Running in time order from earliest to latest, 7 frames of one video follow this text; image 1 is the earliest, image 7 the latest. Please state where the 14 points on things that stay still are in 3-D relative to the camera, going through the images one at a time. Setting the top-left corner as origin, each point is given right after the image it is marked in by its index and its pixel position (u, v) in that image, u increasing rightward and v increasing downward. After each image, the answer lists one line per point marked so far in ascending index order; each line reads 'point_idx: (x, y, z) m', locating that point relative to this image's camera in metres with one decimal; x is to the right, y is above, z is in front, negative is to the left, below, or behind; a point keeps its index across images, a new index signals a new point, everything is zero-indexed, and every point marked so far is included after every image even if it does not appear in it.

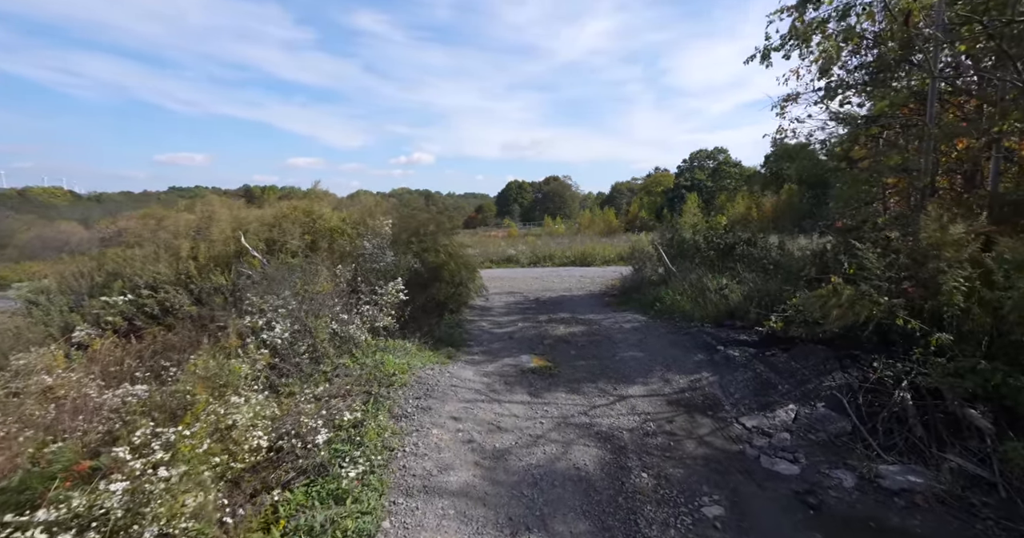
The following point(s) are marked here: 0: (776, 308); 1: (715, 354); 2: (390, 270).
0: (+3.2, -0.5, +6.2) m
1: (+2.3, -1.0, +5.9) m
2: (-1.6, 0.0, +6.4) m
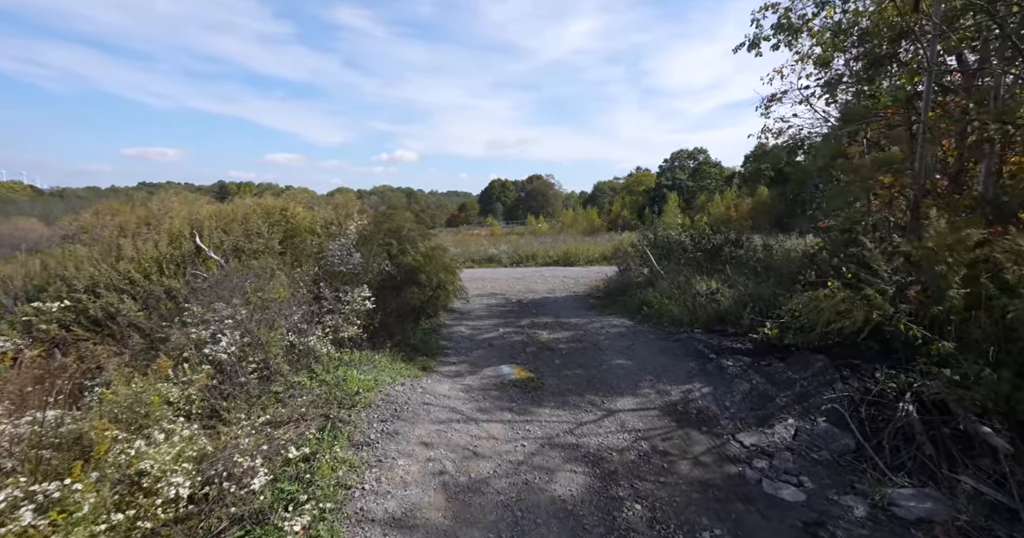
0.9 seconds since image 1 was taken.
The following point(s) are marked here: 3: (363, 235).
0: (+2.9, -0.5, +5.8) m
1: (+2.1, -1.0, +5.5) m
2: (-1.9, -0.1, +6.0) m
3: (-2.1, +0.4, +7.0) m
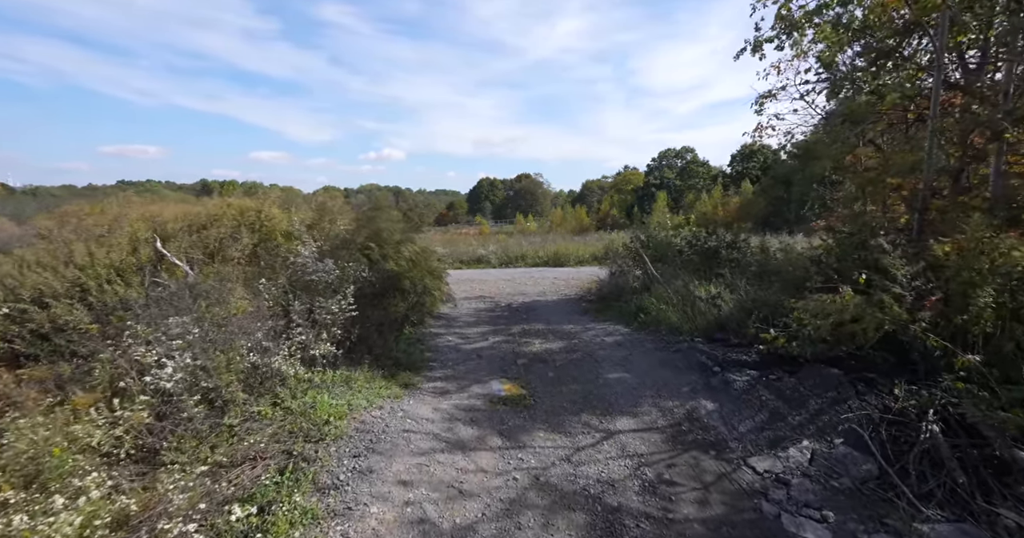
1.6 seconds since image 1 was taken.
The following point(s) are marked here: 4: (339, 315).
0: (+2.8, -0.6, +5.5) m
1: (+2.0, -1.1, +5.2) m
2: (-2.0, -0.2, +5.5) m
3: (-2.2, +0.4, +6.5) m
4: (-1.6, -0.4, +4.7) m
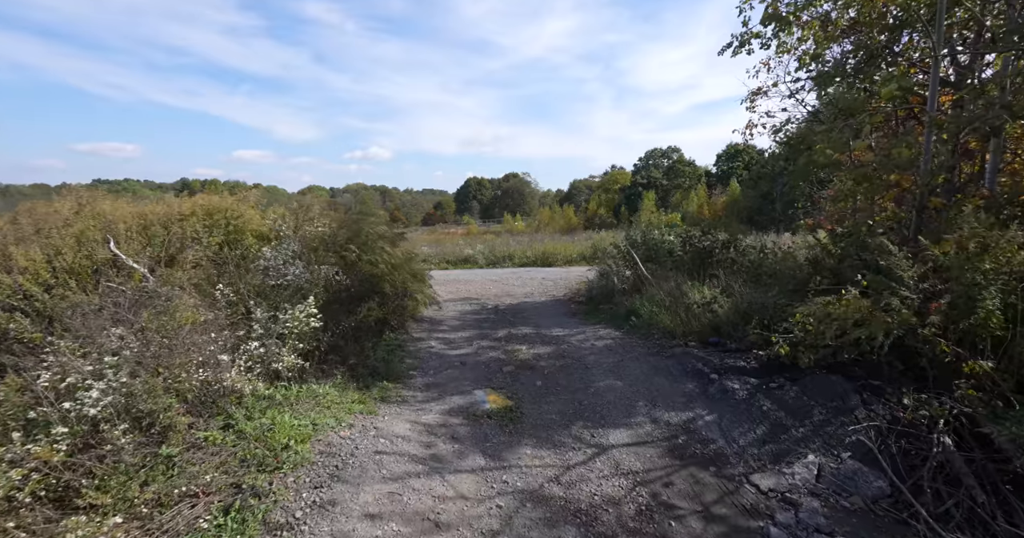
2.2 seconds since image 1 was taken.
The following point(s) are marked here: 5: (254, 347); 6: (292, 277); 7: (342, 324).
0: (+2.7, -0.6, +5.2) m
1: (+1.9, -1.1, +4.9) m
2: (-2.1, -0.2, +5.1) m
3: (-2.4, +0.3, +6.1) m
4: (-1.7, -0.5, +4.4) m
5: (-2.0, -0.6, +3.9) m
6: (-2.2, -0.1, +5.1) m
7: (-1.8, -0.6, +5.5) m
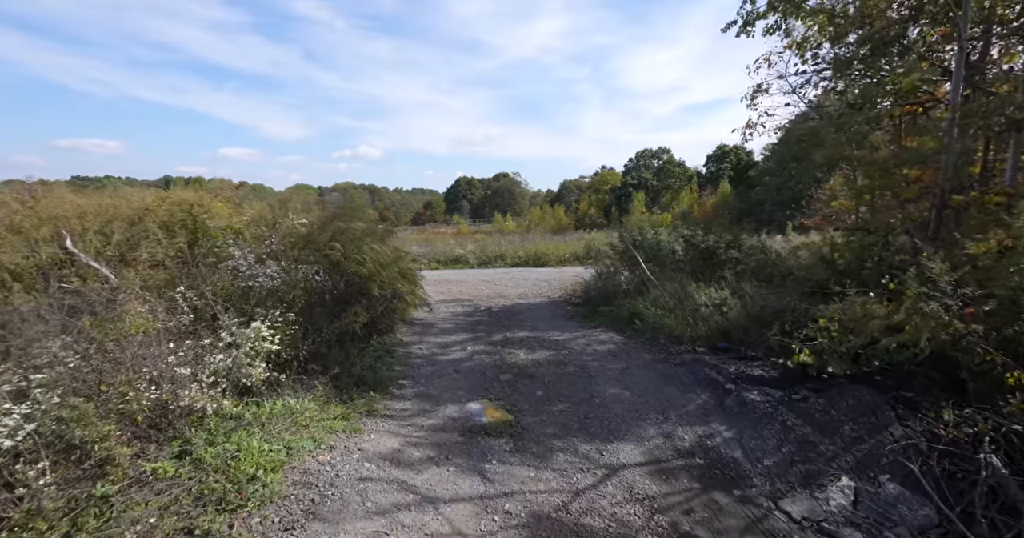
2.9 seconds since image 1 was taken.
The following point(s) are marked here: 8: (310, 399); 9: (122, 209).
0: (+2.7, -0.6, +4.8) m
1: (+1.9, -1.1, +4.5) m
2: (-2.1, -0.2, +4.6) m
3: (-2.4, +0.3, +5.7) m
4: (-1.7, -0.5, +3.9) m
5: (-1.9, -0.6, +3.5) m
6: (-2.2, -0.1, +4.6) m
7: (-1.8, -0.6, +5.1) m
8: (-1.5, -1.0, +3.9) m
9: (-3.8, +0.6, +5.1) m
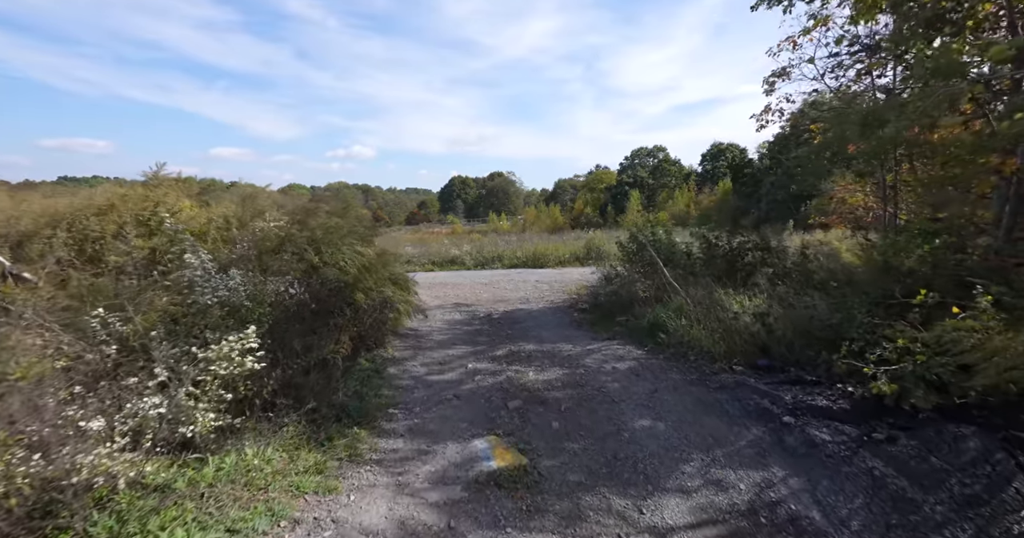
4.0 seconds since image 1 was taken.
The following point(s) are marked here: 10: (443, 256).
0: (+2.8, -0.6, +4.1) m
1: (+2.0, -1.2, +3.7) m
2: (-2.0, -0.3, +3.8) m
3: (-2.3, +0.3, +4.8) m
4: (-1.6, -0.5, +3.1) m
5: (-1.8, -0.7, +2.6) m
6: (-2.1, -0.2, +3.8) m
7: (-1.8, -0.7, +4.2) m
8: (-1.4, -1.1, +3.1) m
9: (-3.8, +0.5, +4.2) m
10: (-2.7, +0.5, +19.6) m
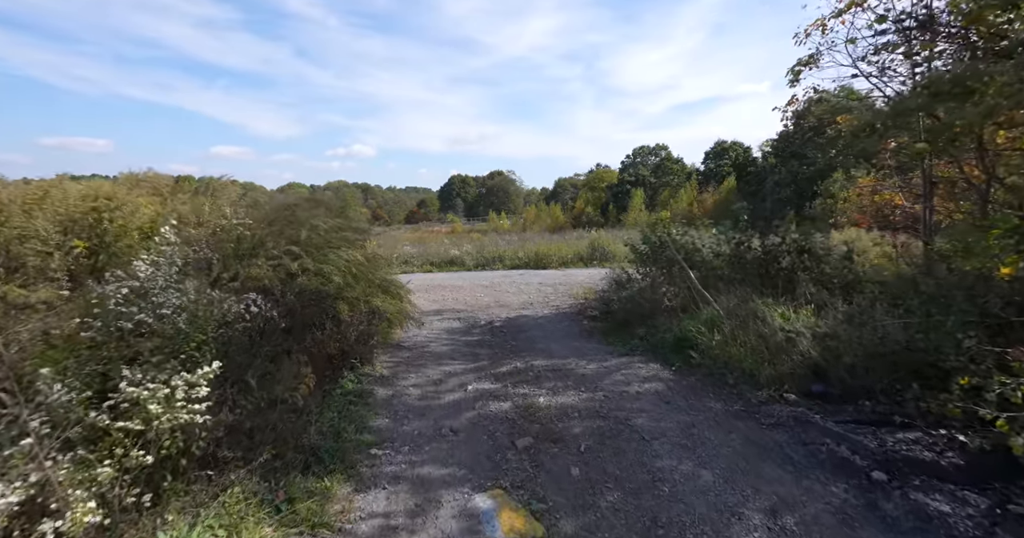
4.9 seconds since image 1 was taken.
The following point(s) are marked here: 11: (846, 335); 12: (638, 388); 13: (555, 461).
0: (+2.8, -0.7, +3.3) m
1: (+2.0, -1.2, +2.9) m
2: (-2.0, -0.3, +3.0) m
3: (-2.3, +0.2, +4.0) m
4: (-1.6, -0.6, +2.3) m
5: (-1.8, -0.7, +1.8) m
6: (-2.0, -0.2, +3.0) m
7: (-1.7, -0.7, +3.4) m
8: (-1.4, -1.1, +2.3) m
9: (-3.7, +0.4, +3.4) m
10: (-2.6, +0.4, +18.8) m
11: (+2.8, -0.5, +4.2) m
12: (+1.2, -1.1, +4.8) m
13: (+0.3, -1.3, +3.6) m
